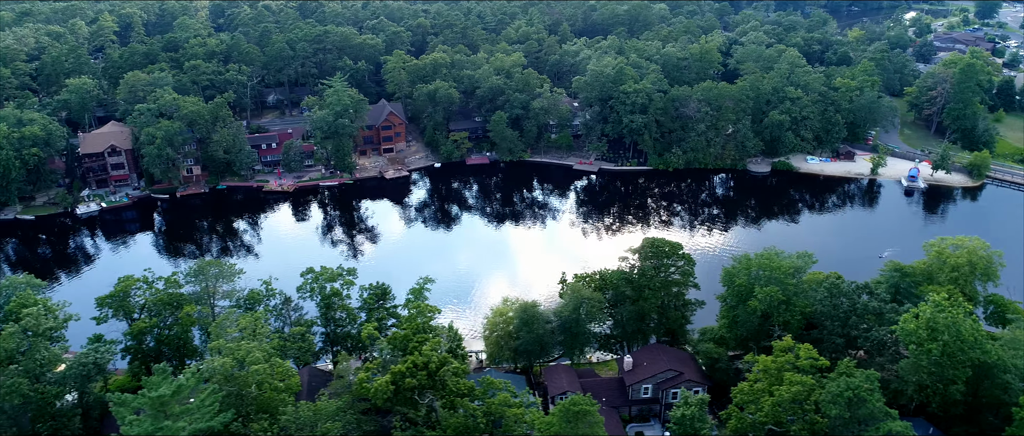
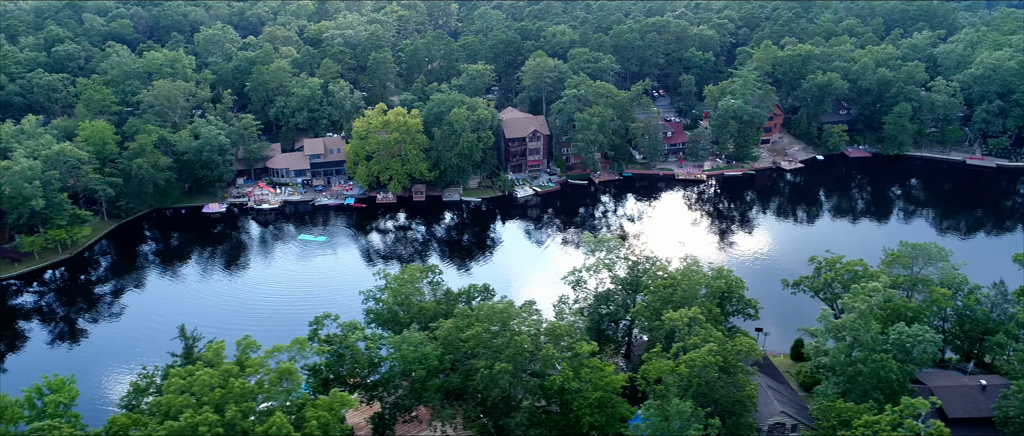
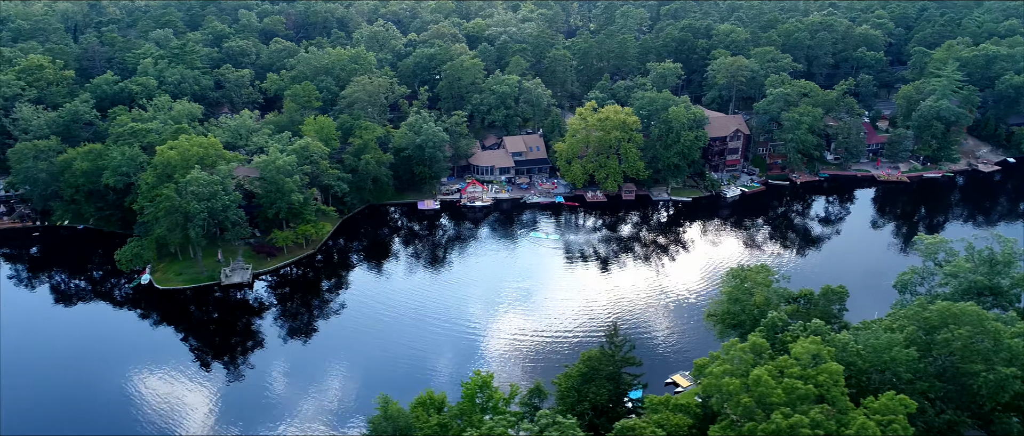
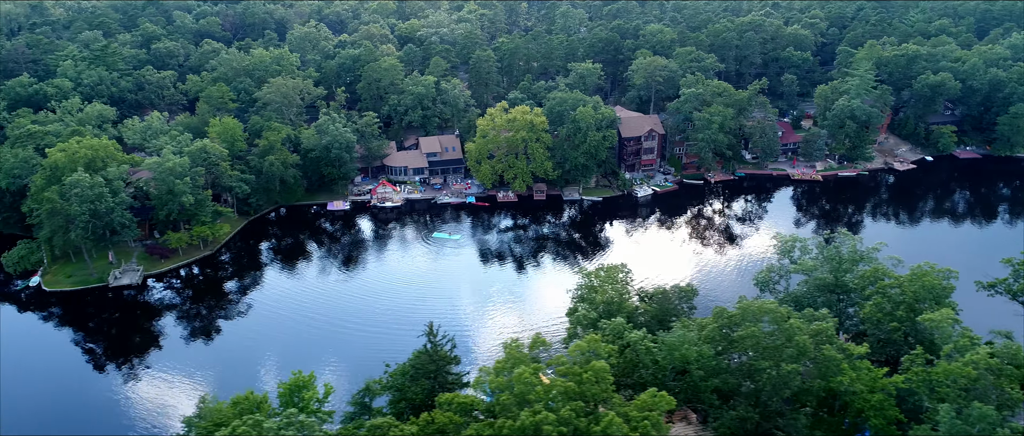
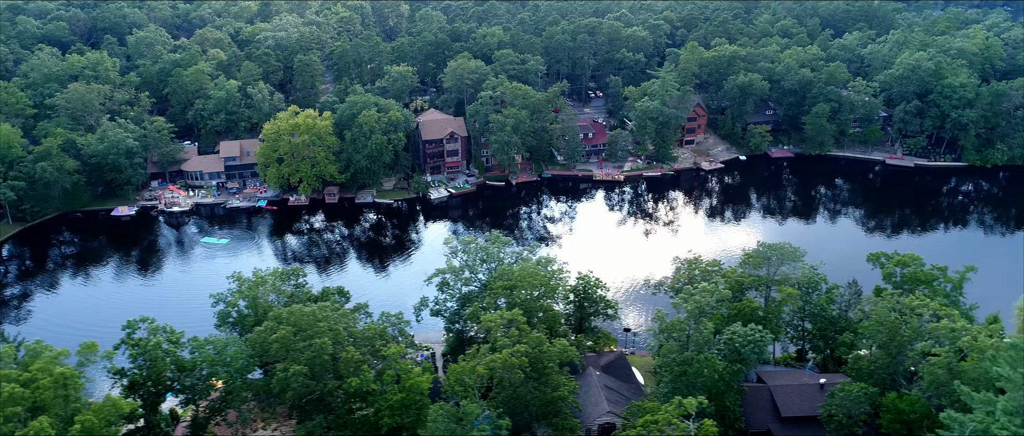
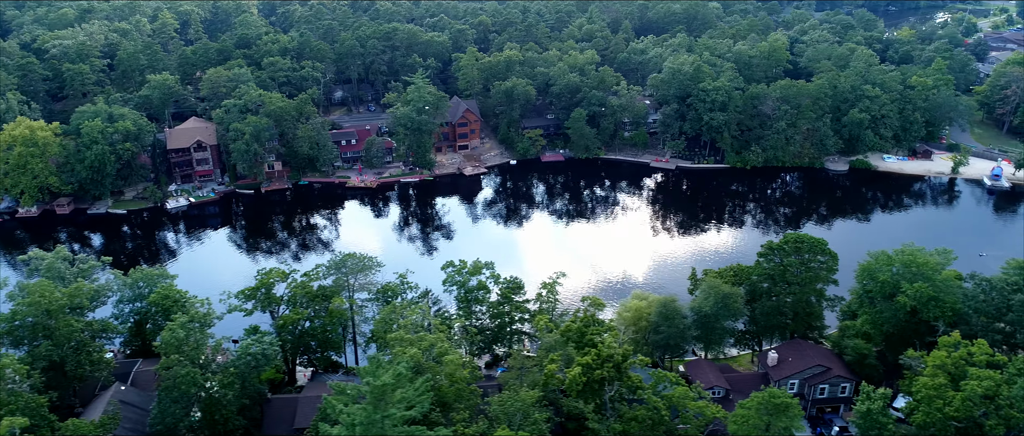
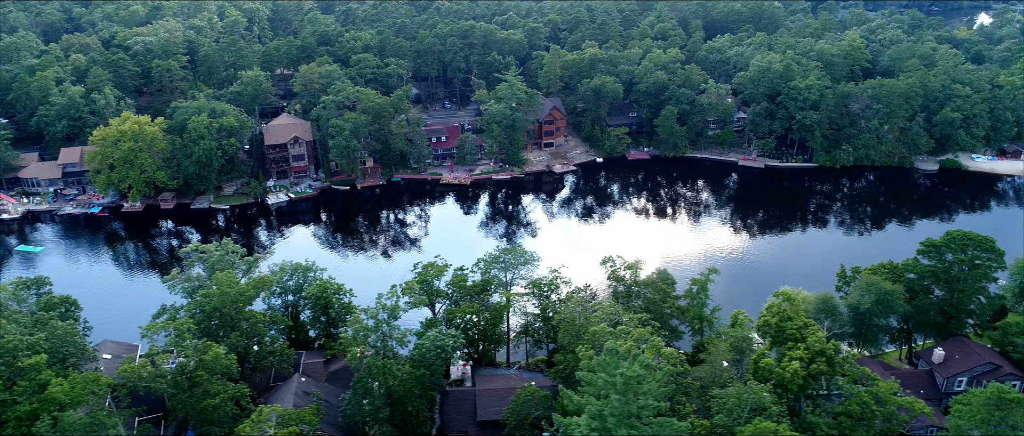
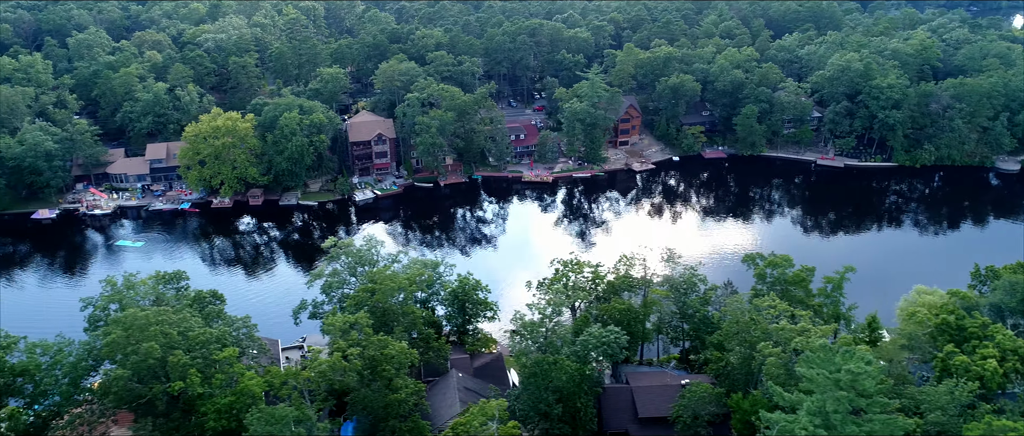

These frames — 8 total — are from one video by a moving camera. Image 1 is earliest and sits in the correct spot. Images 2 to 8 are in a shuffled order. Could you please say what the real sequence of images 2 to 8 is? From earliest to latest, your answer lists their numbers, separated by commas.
6, 7, 8, 5, 2, 4, 3
